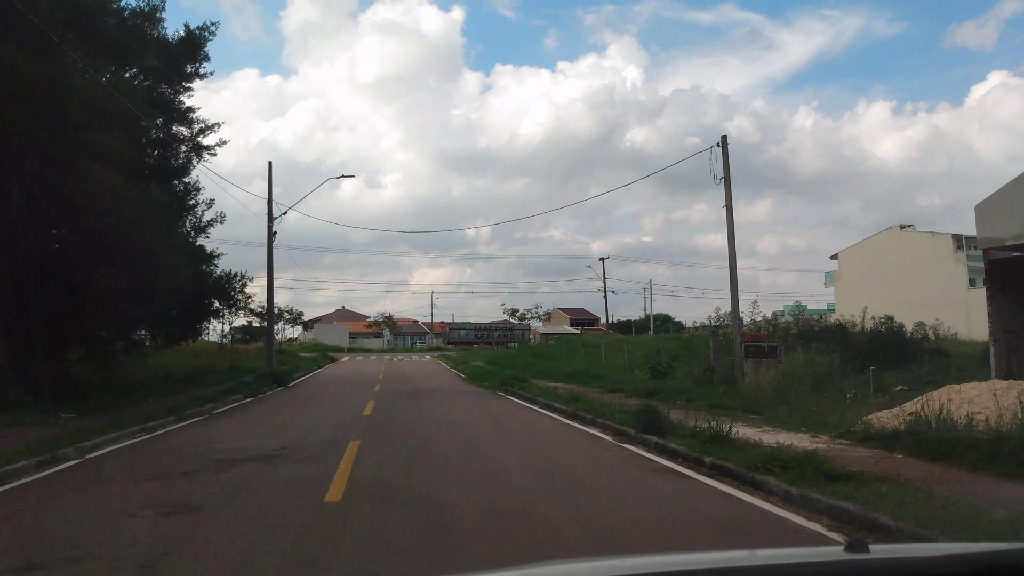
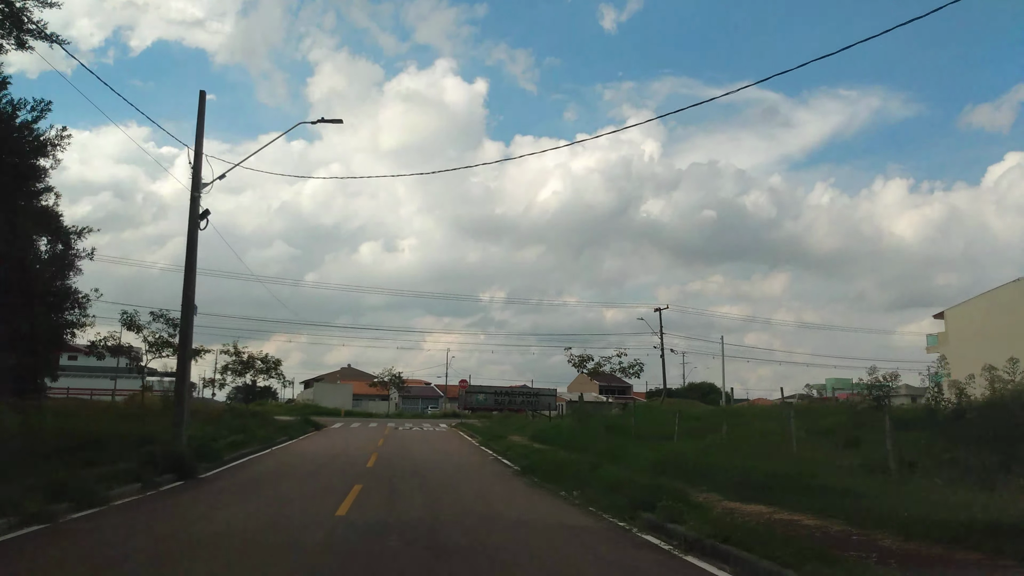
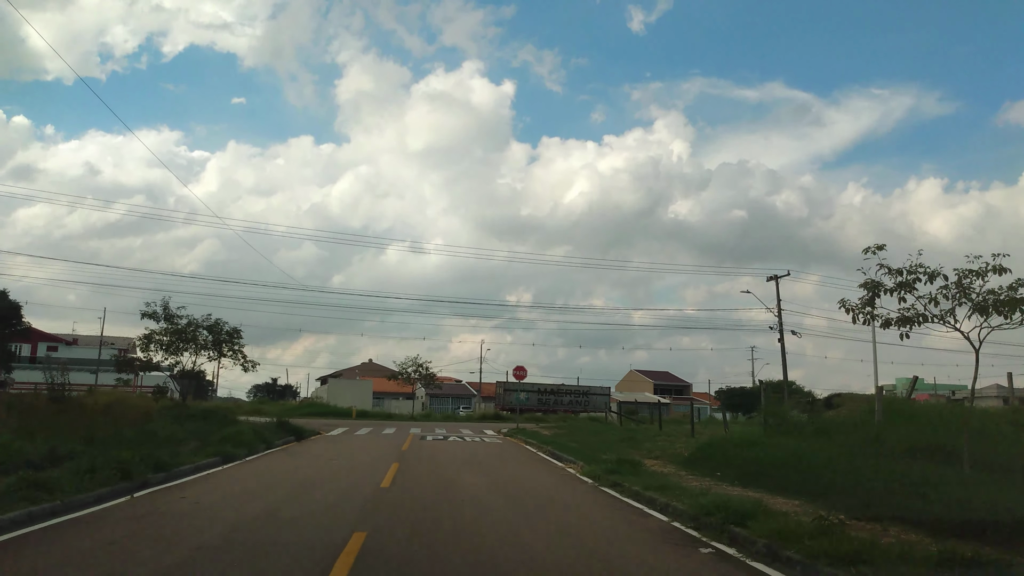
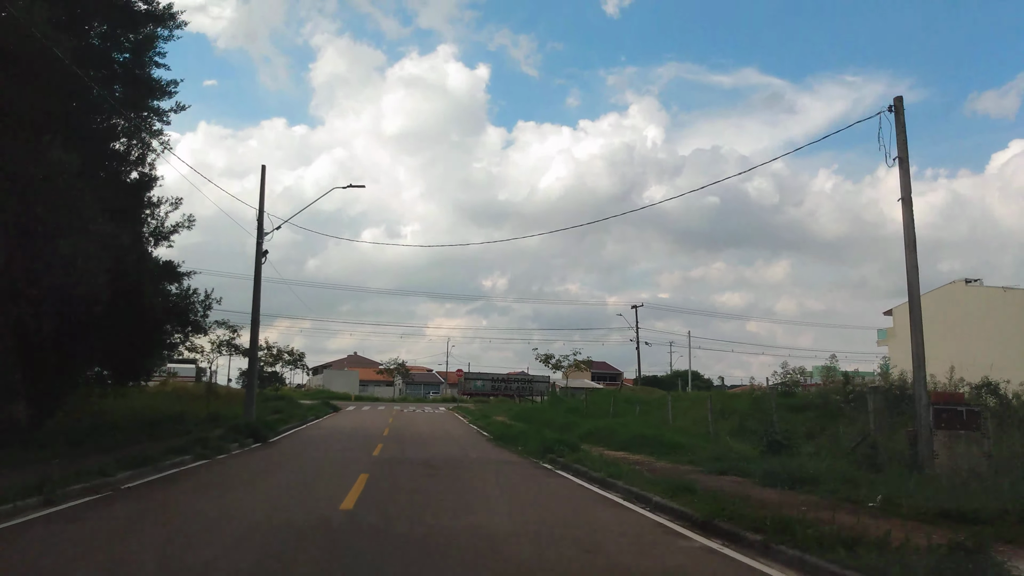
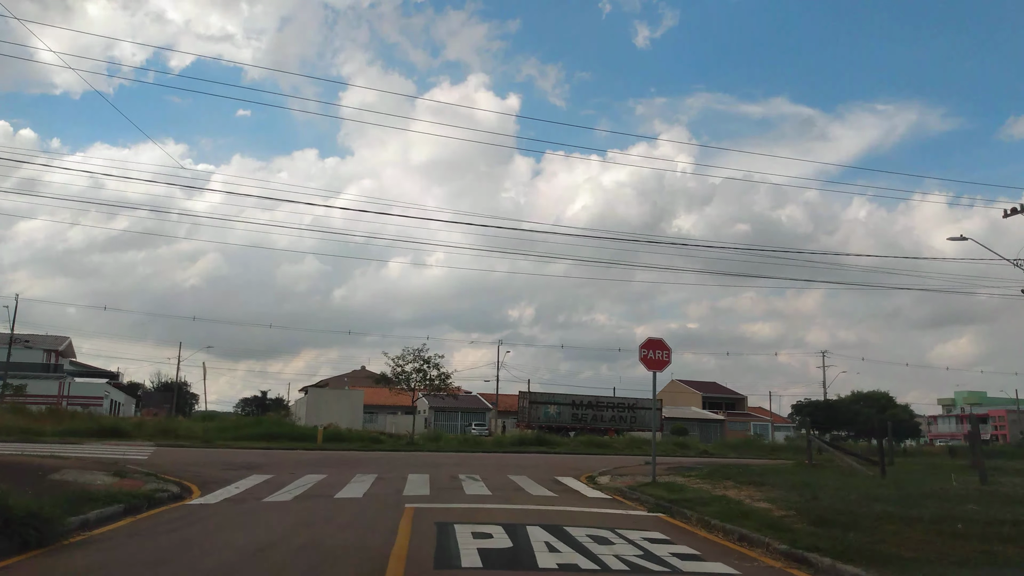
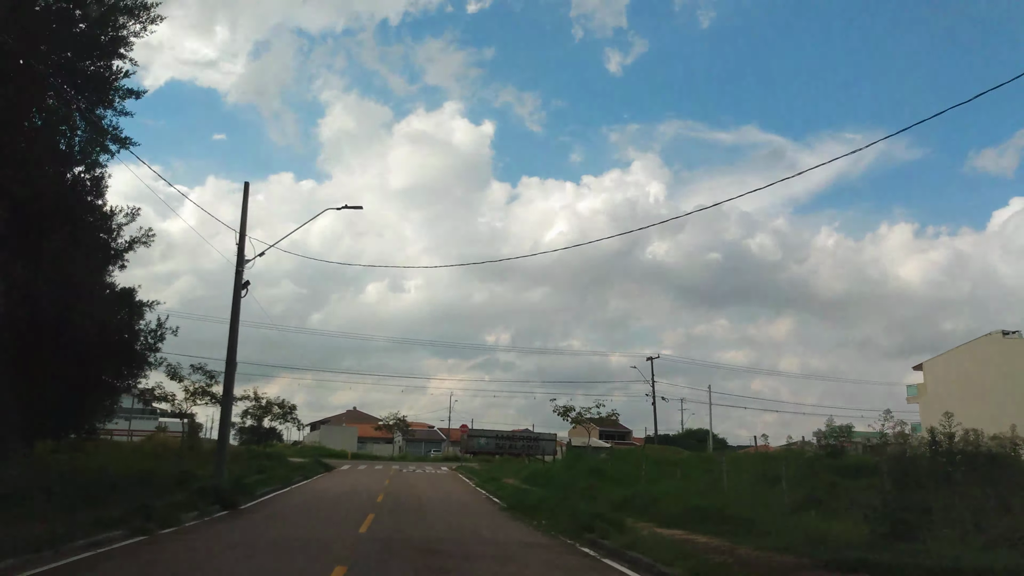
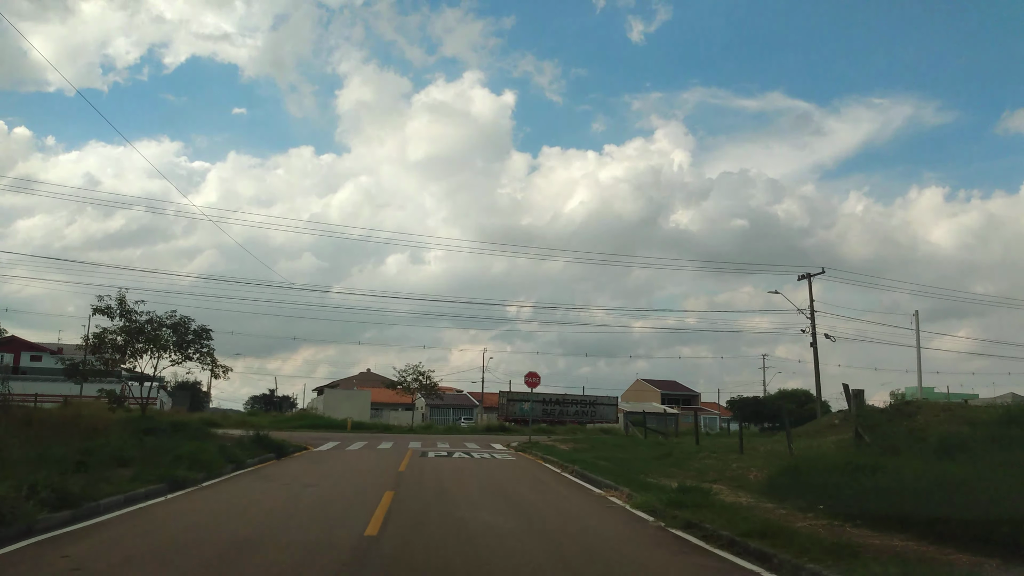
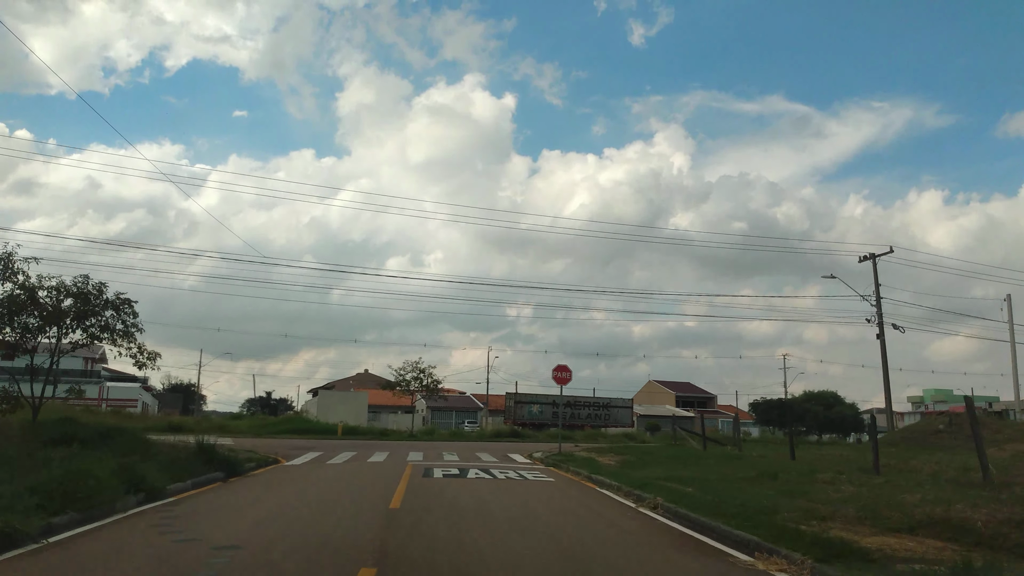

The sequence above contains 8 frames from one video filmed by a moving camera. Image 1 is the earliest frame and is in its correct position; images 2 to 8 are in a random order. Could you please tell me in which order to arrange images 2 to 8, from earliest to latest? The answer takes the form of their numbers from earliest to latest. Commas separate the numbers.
4, 6, 2, 3, 7, 8, 5
